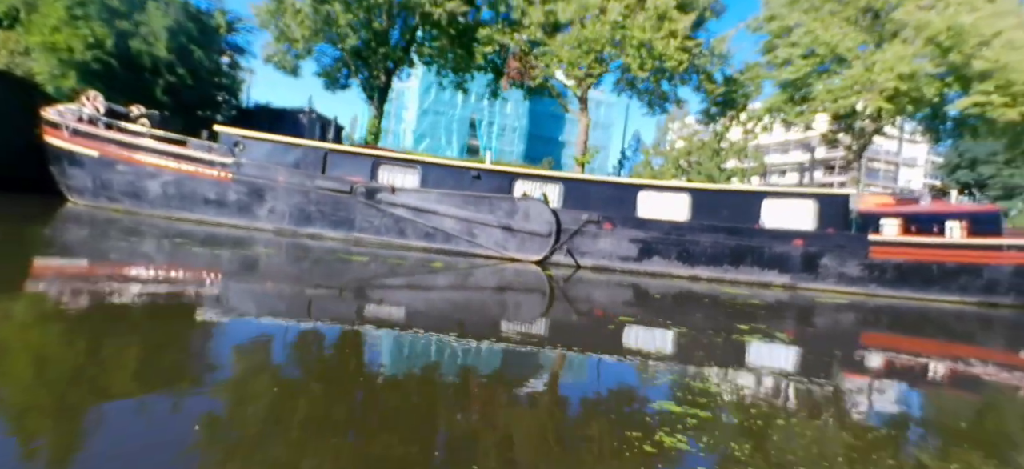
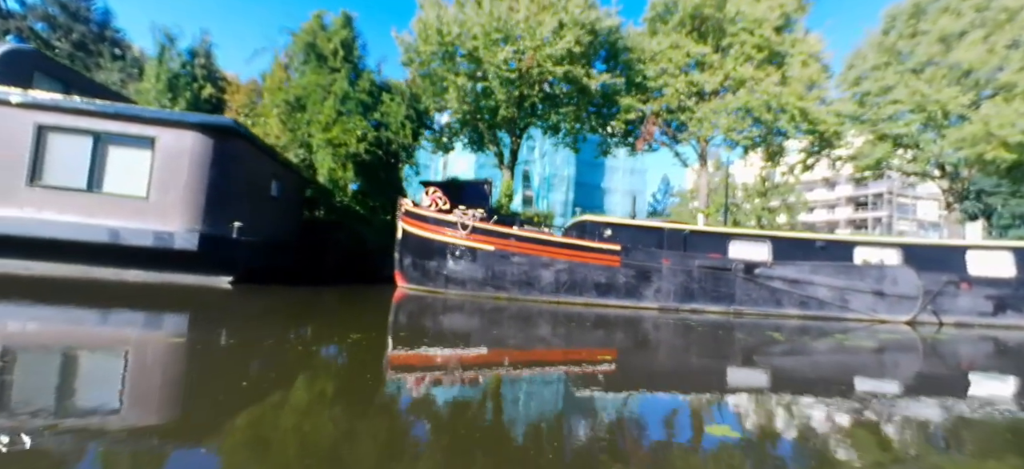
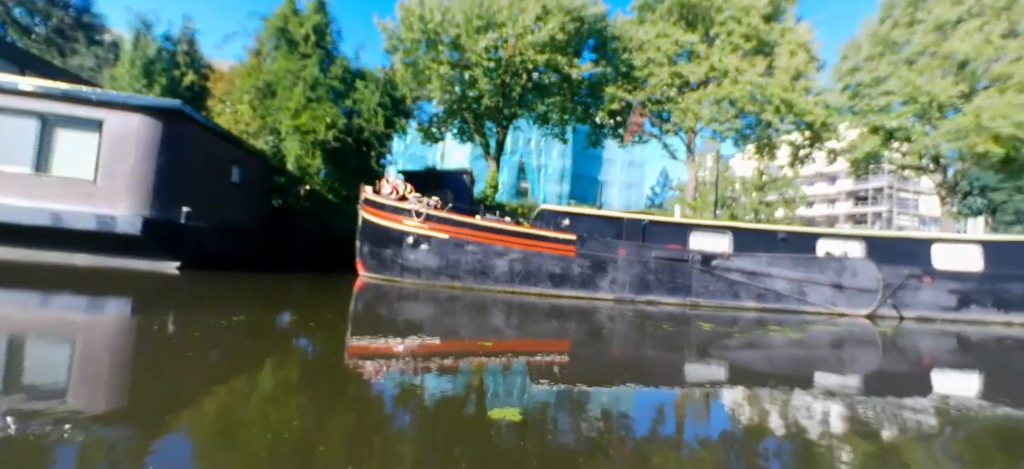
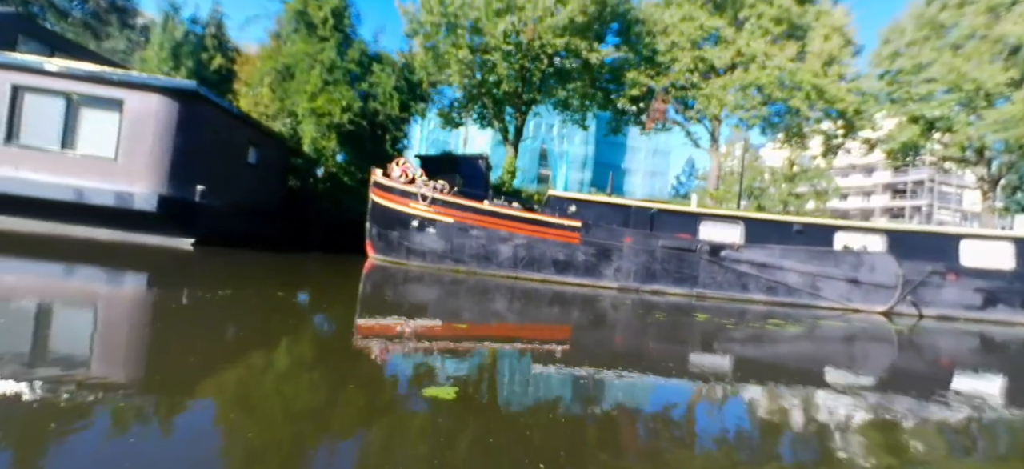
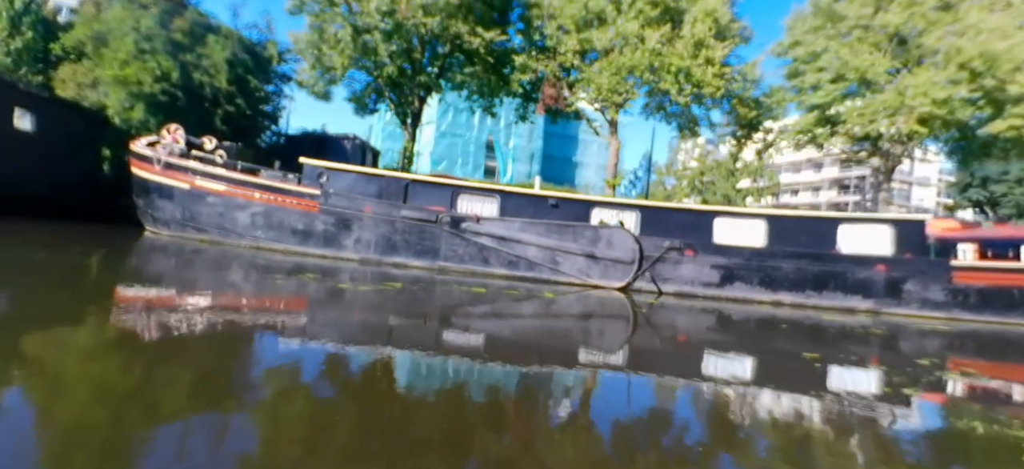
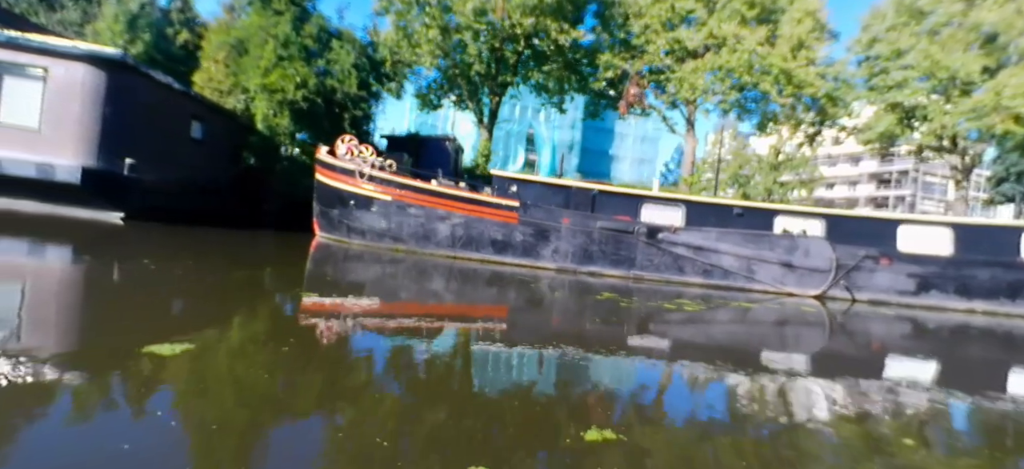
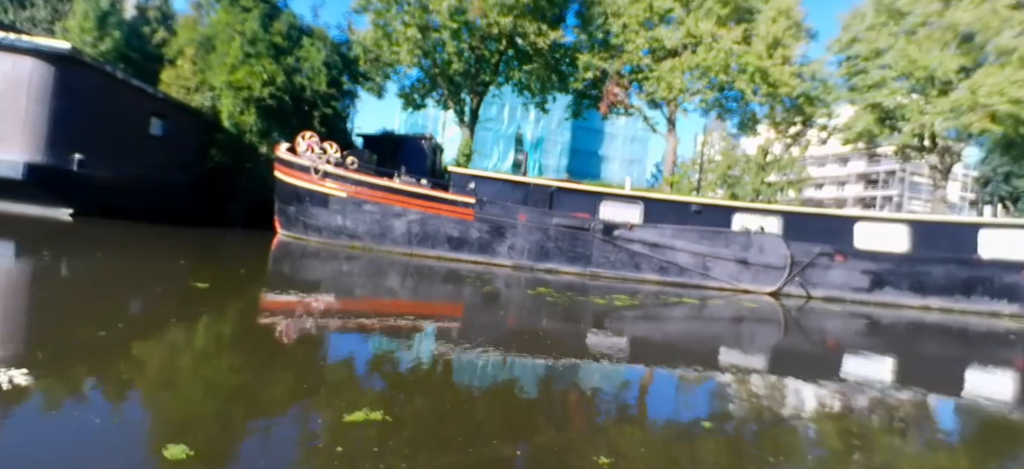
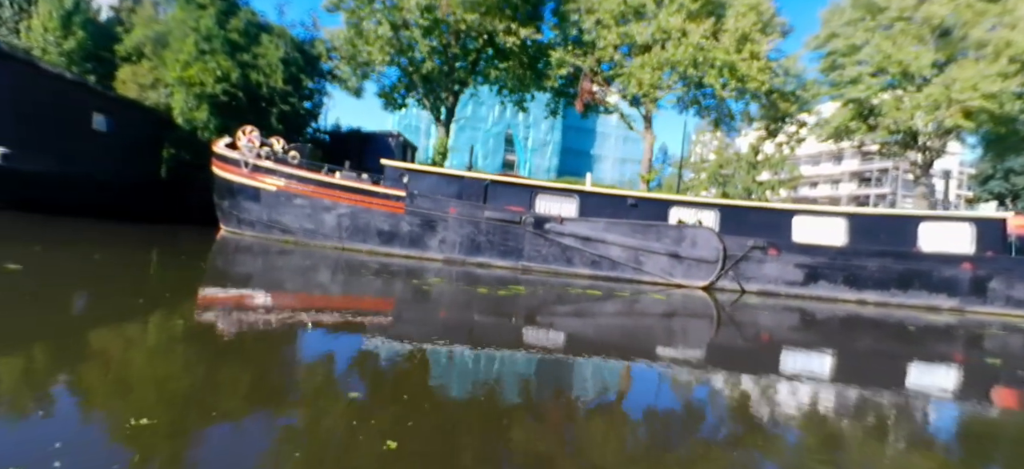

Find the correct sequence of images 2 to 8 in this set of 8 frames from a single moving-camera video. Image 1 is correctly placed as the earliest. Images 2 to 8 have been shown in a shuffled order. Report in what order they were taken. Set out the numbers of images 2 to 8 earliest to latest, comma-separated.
5, 8, 7, 6, 4, 3, 2
